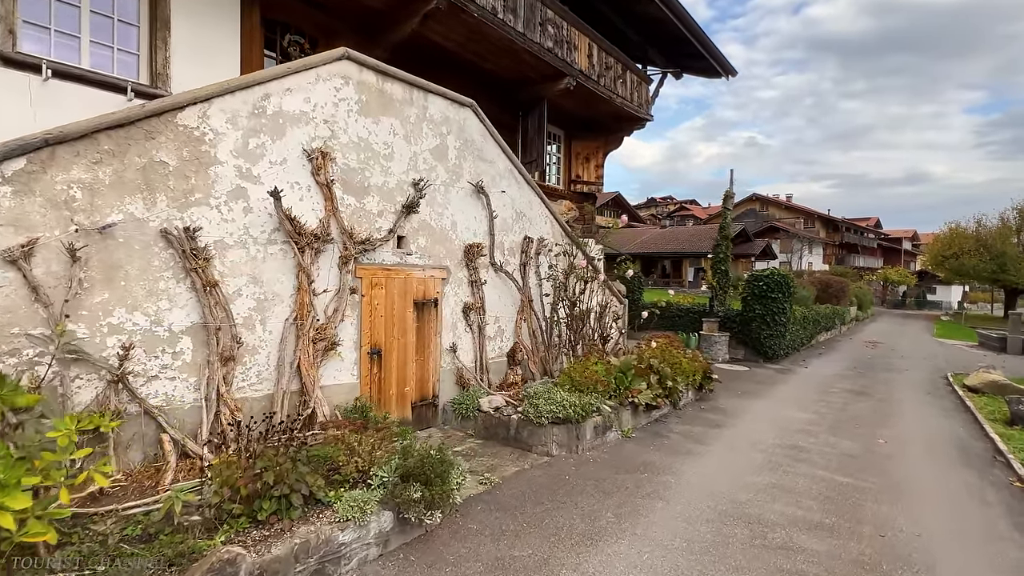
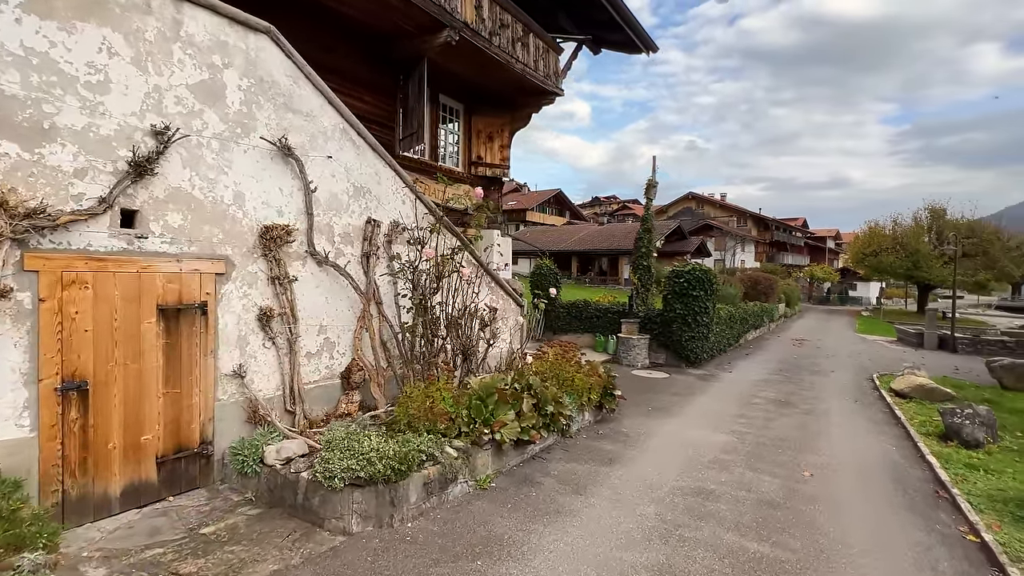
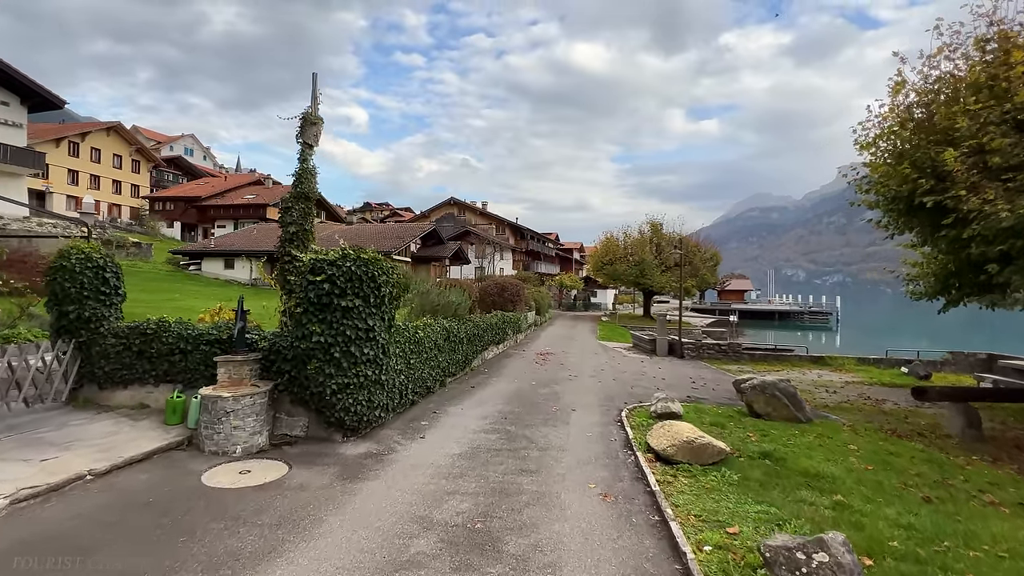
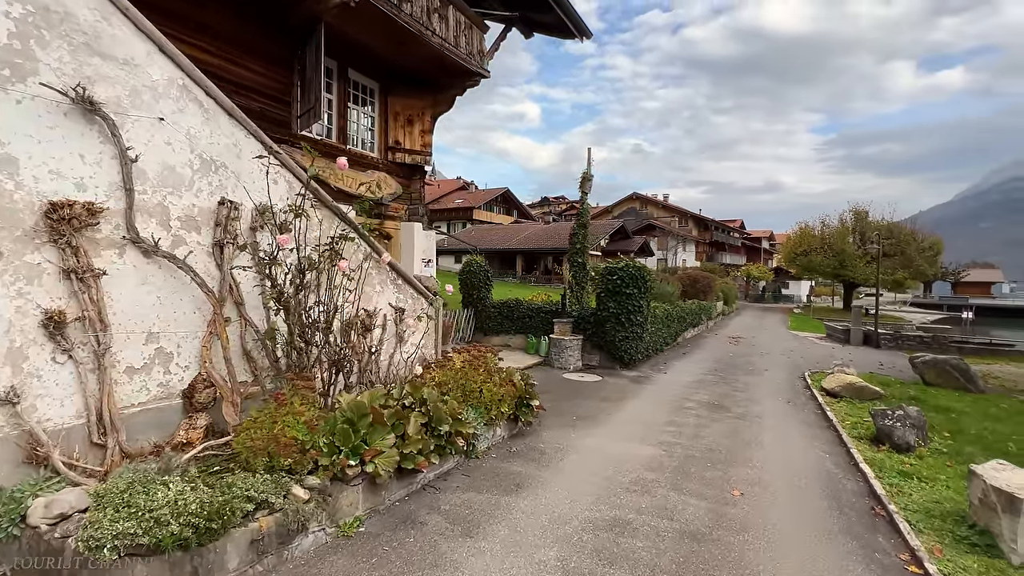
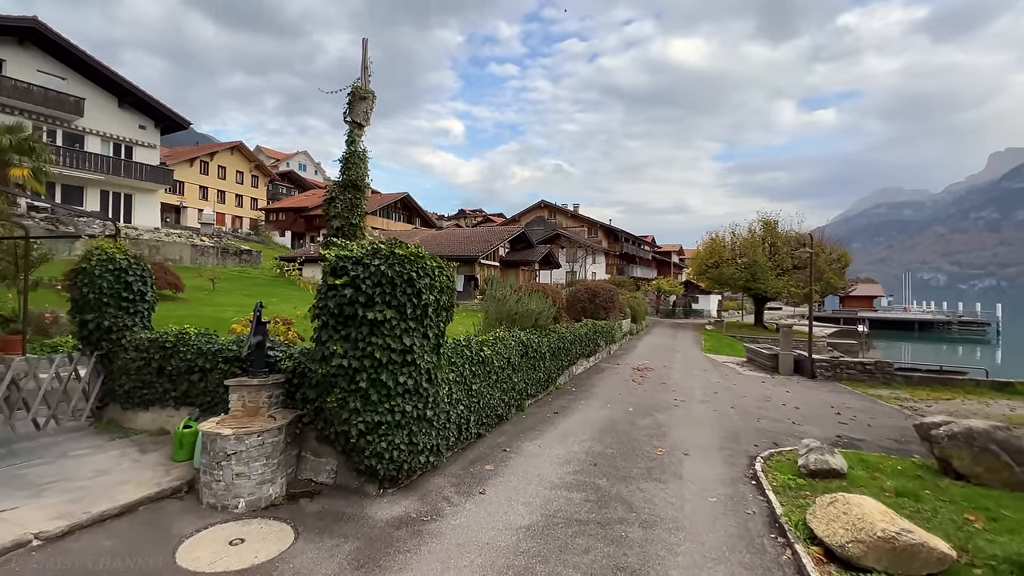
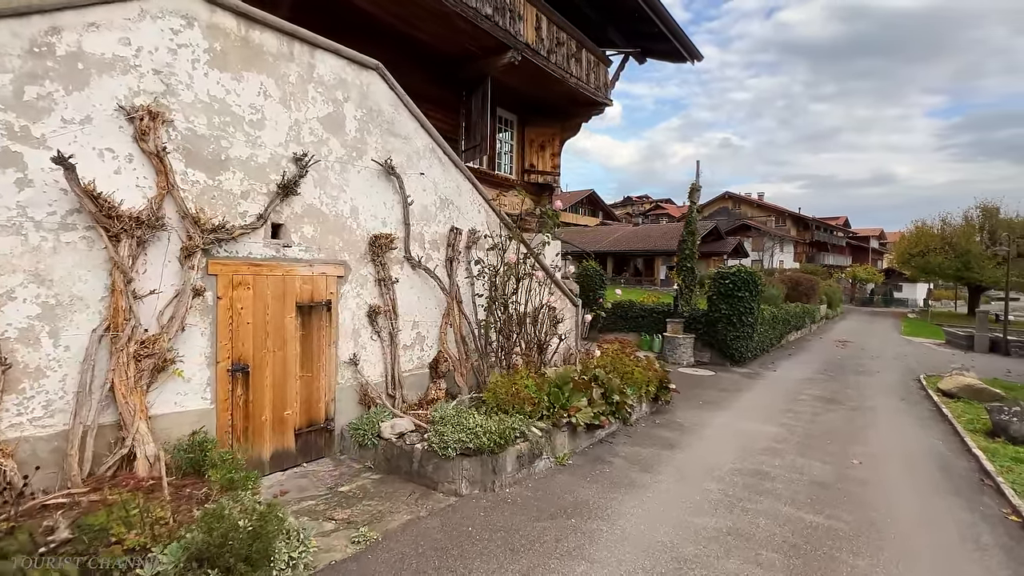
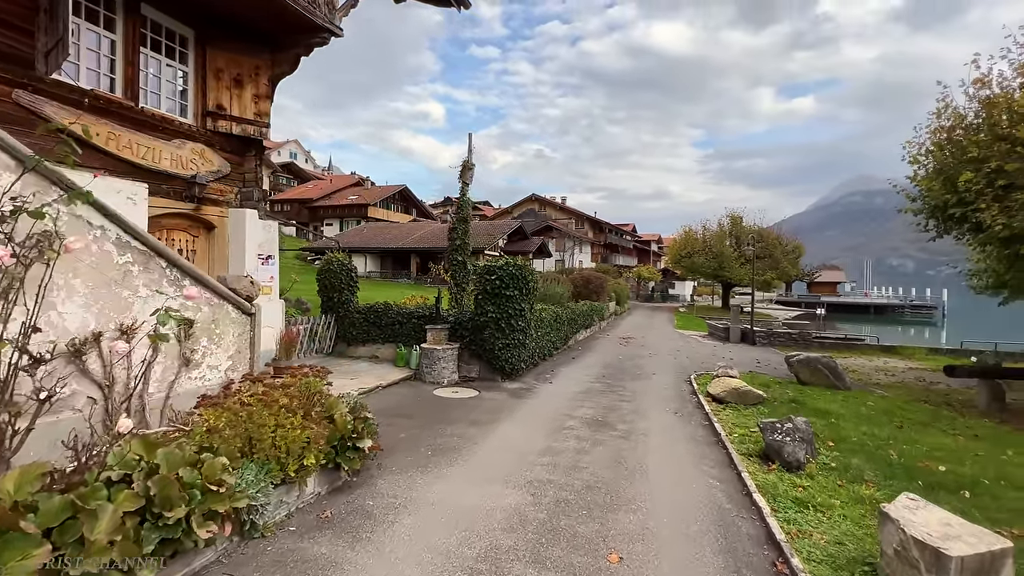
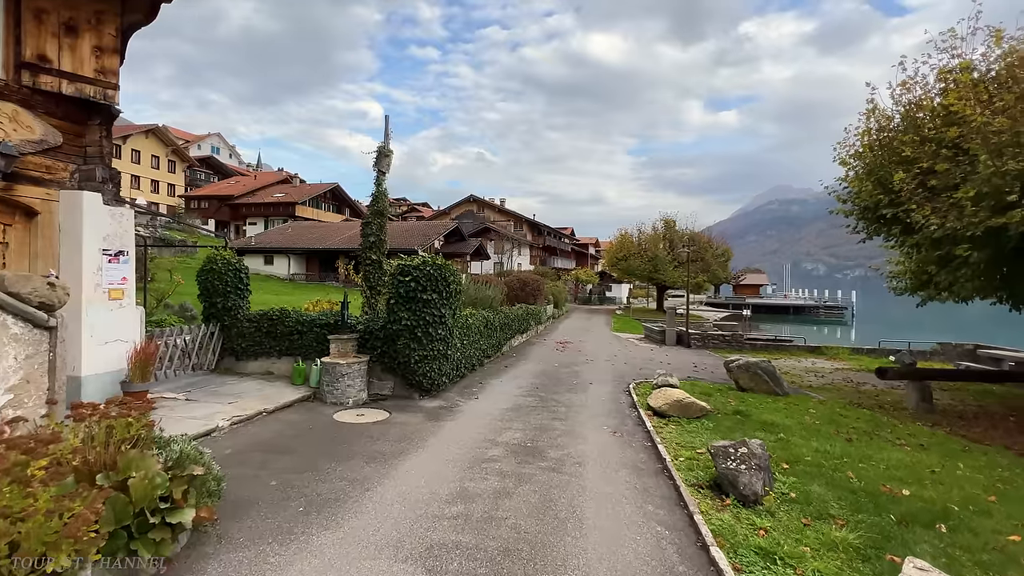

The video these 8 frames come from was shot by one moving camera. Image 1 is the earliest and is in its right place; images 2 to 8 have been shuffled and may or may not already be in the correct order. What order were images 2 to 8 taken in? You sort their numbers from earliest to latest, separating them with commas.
6, 2, 4, 7, 8, 3, 5
